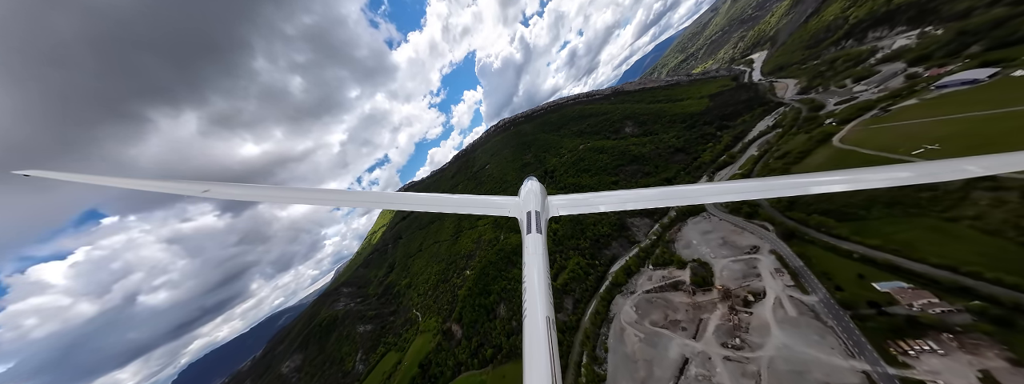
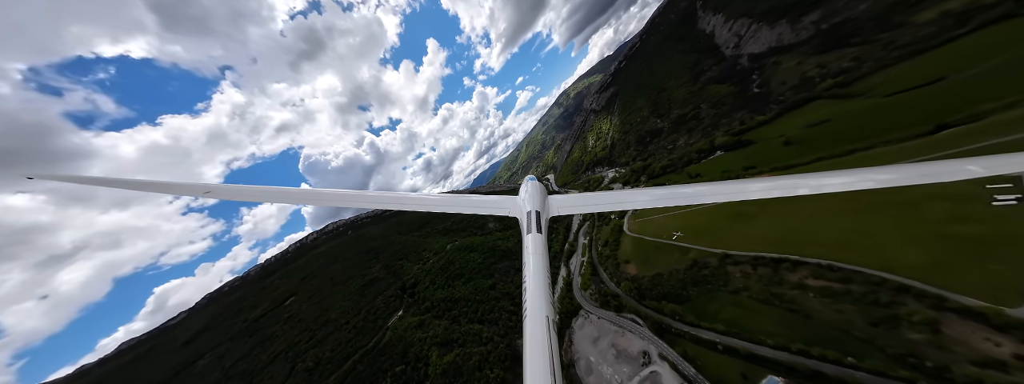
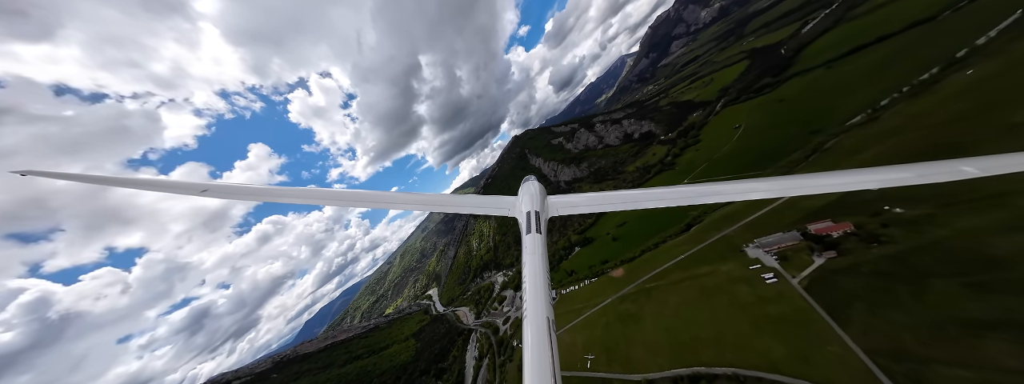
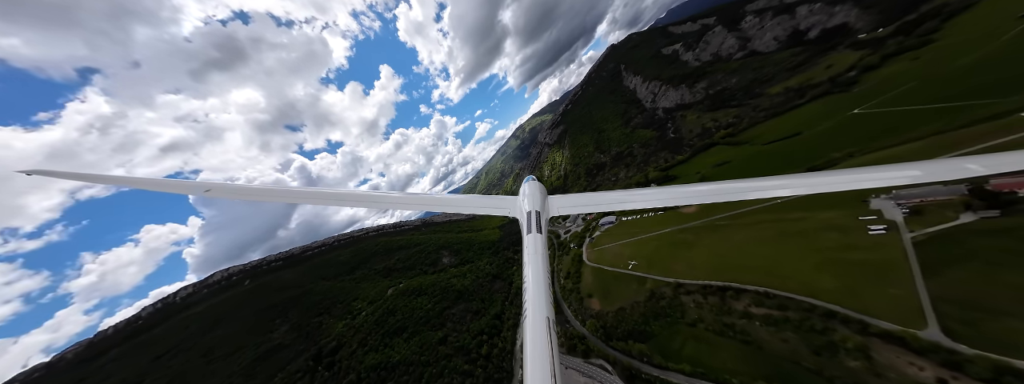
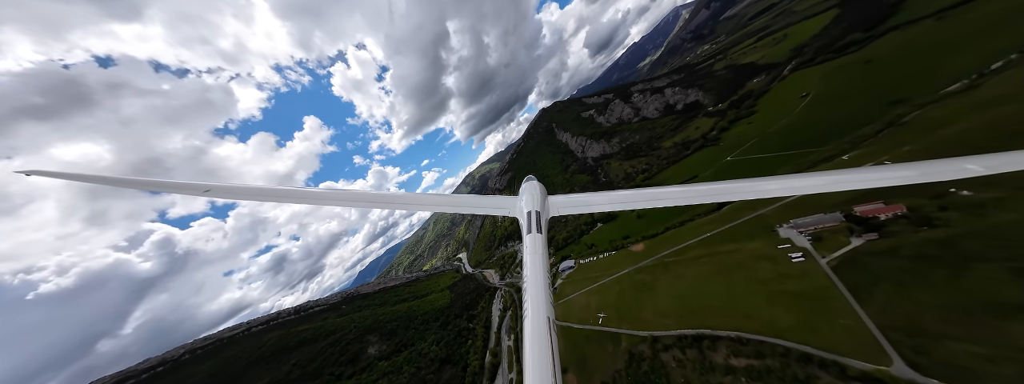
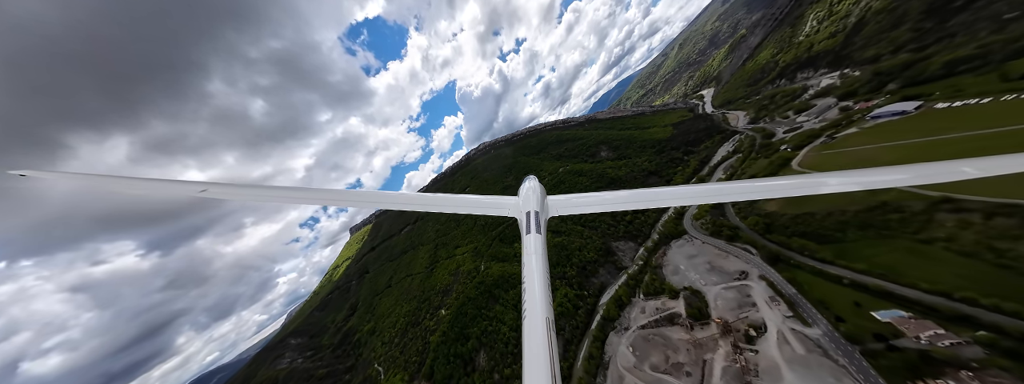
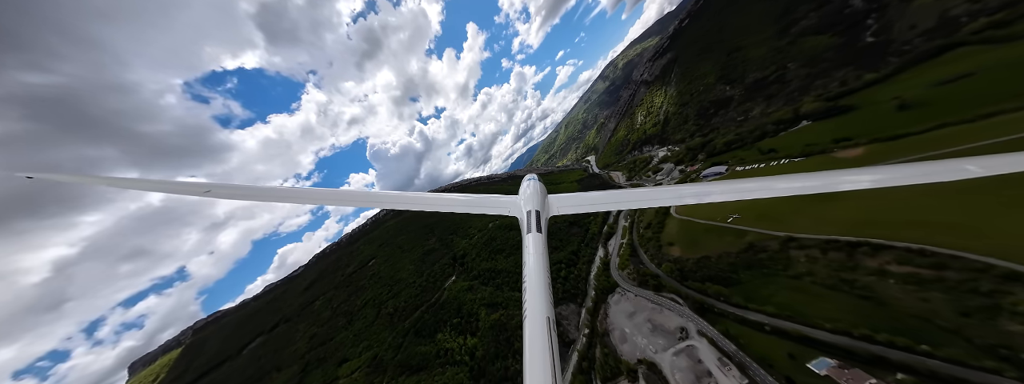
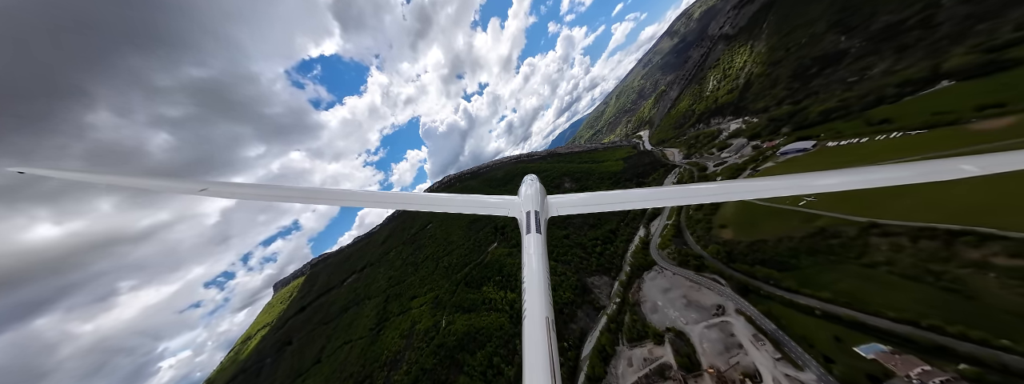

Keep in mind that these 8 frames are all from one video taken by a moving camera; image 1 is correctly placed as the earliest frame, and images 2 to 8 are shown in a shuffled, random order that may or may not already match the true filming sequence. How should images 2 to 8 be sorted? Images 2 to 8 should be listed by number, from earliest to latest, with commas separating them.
6, 8, 7, 2, 4, 5, 3
